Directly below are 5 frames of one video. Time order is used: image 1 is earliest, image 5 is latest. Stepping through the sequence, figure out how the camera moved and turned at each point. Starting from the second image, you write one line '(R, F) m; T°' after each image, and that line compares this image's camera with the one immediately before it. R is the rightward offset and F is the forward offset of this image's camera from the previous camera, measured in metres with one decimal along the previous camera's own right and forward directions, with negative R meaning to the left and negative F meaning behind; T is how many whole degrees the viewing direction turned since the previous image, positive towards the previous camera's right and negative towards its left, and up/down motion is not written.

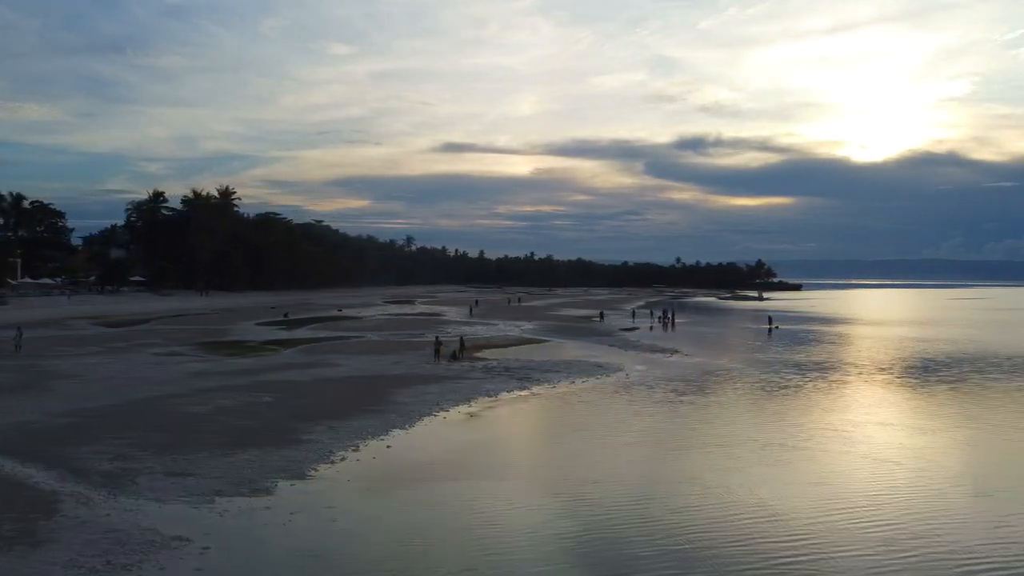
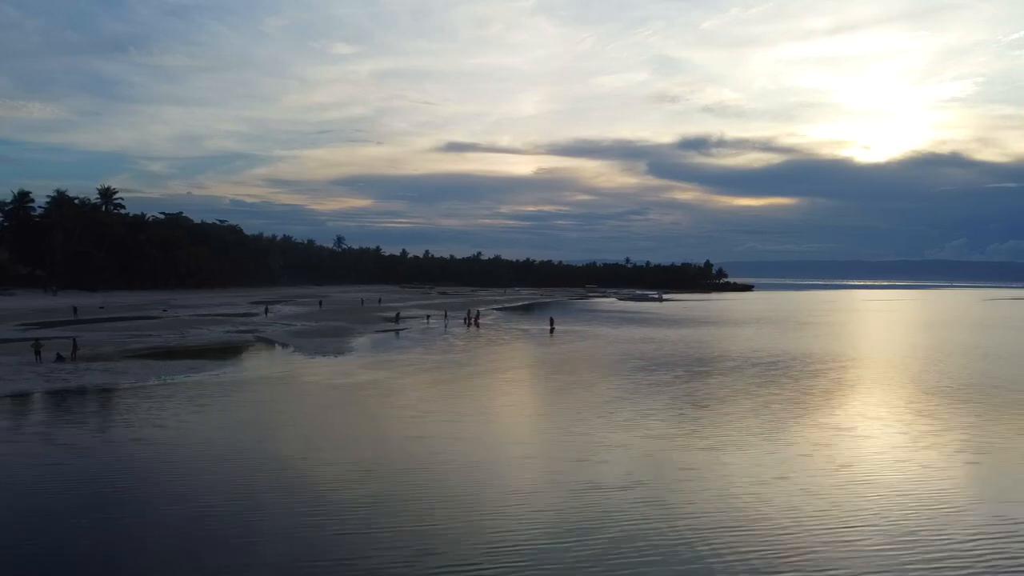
(+10.8, -0.4) m; 0°
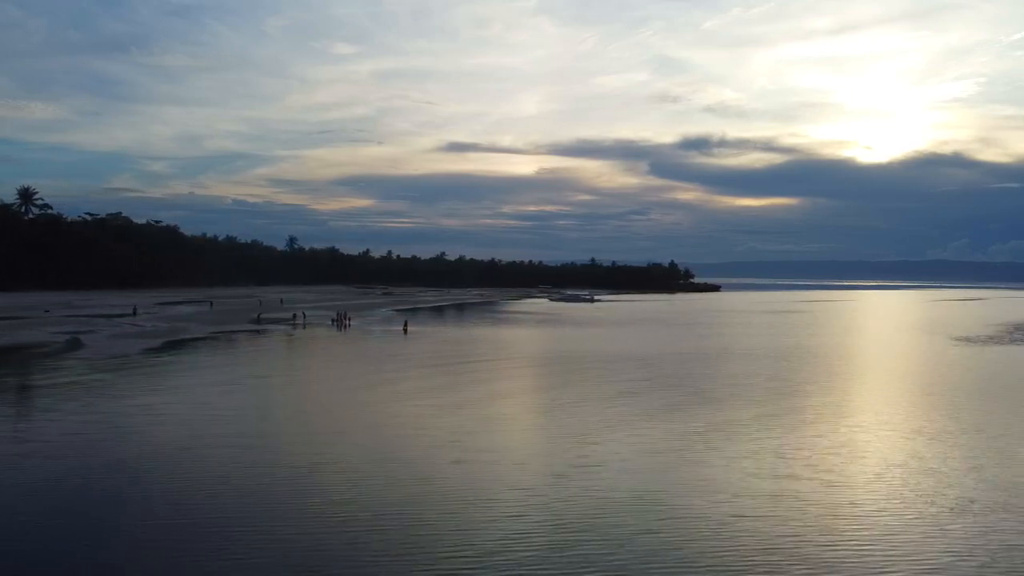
(+7.3, -0.2) m; 0°
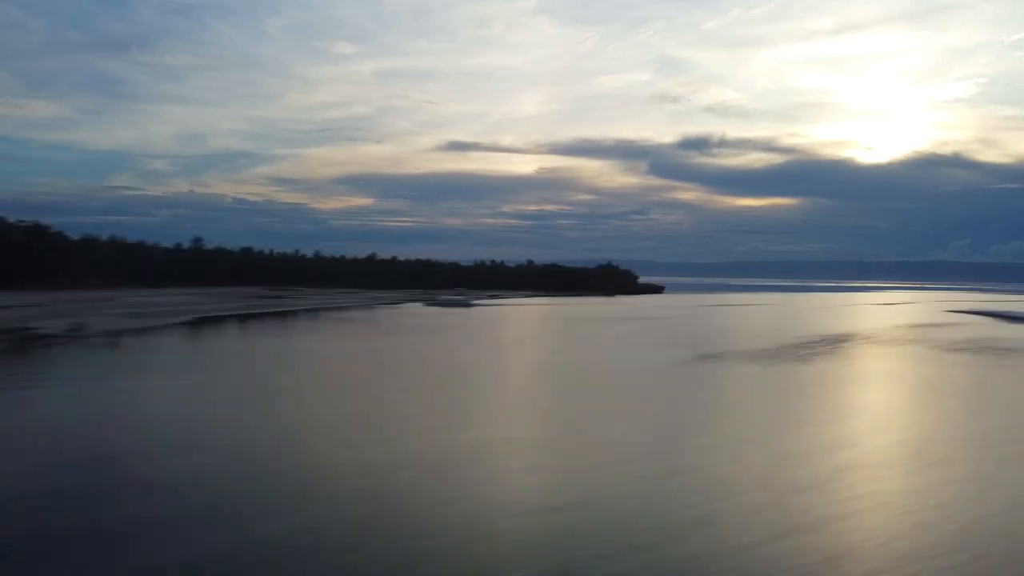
(+2.7, -4.7) m; 0°
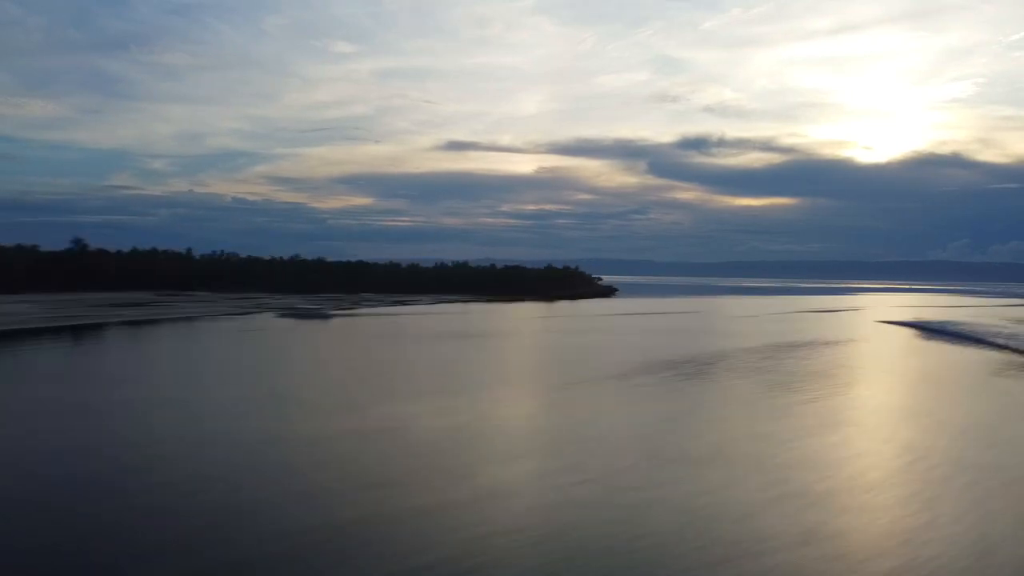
(-1.6, +1.9) m; 0°
